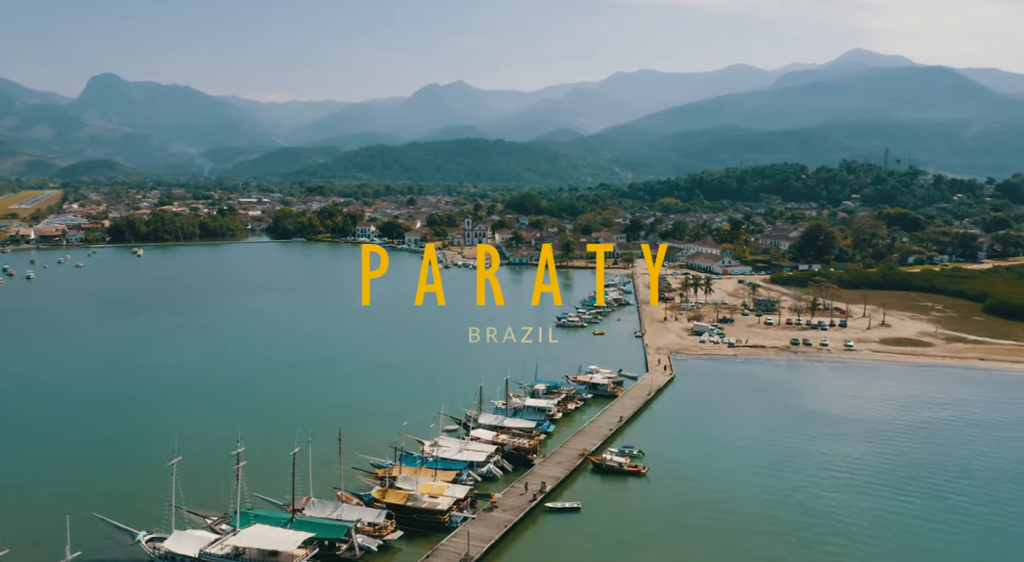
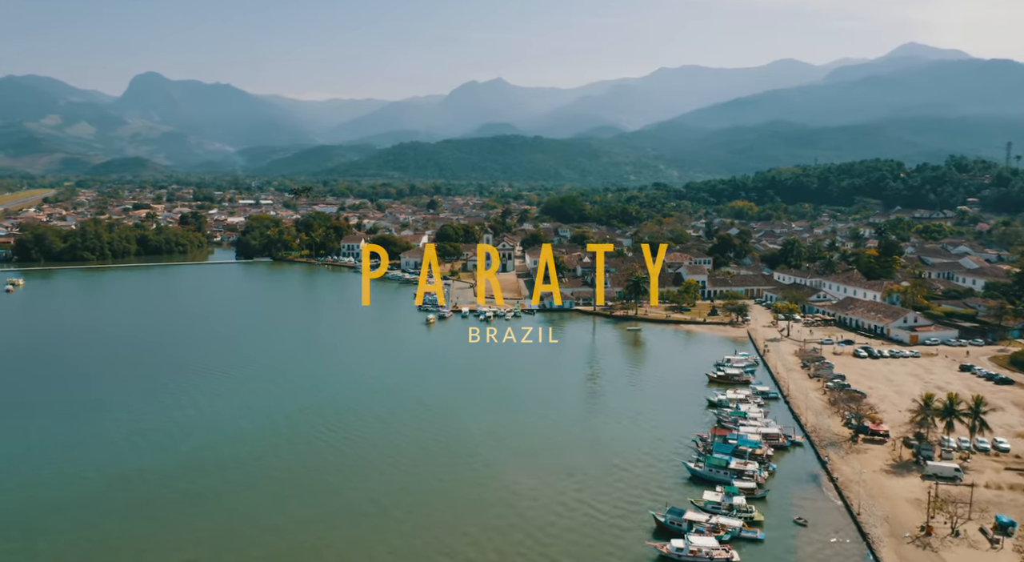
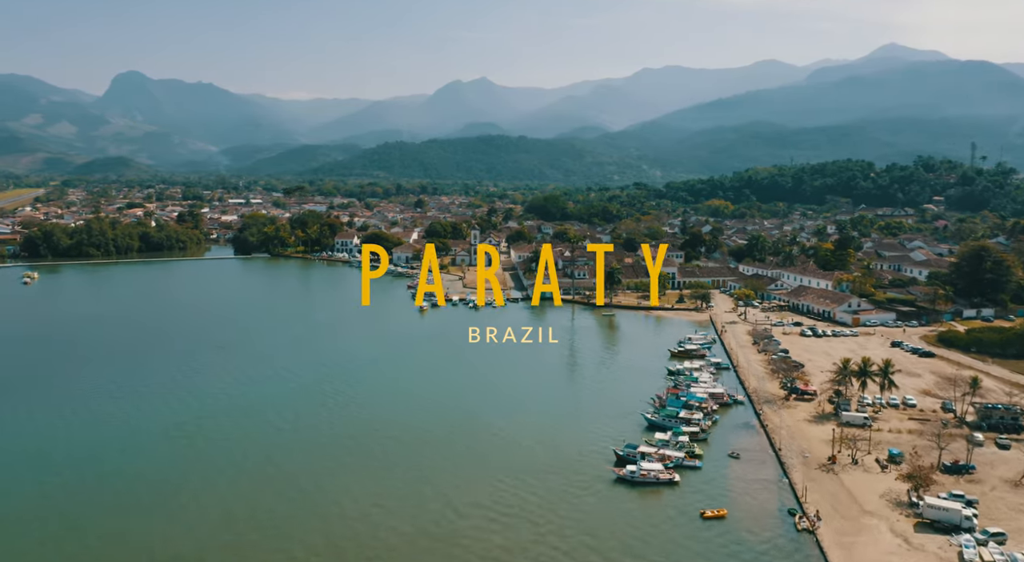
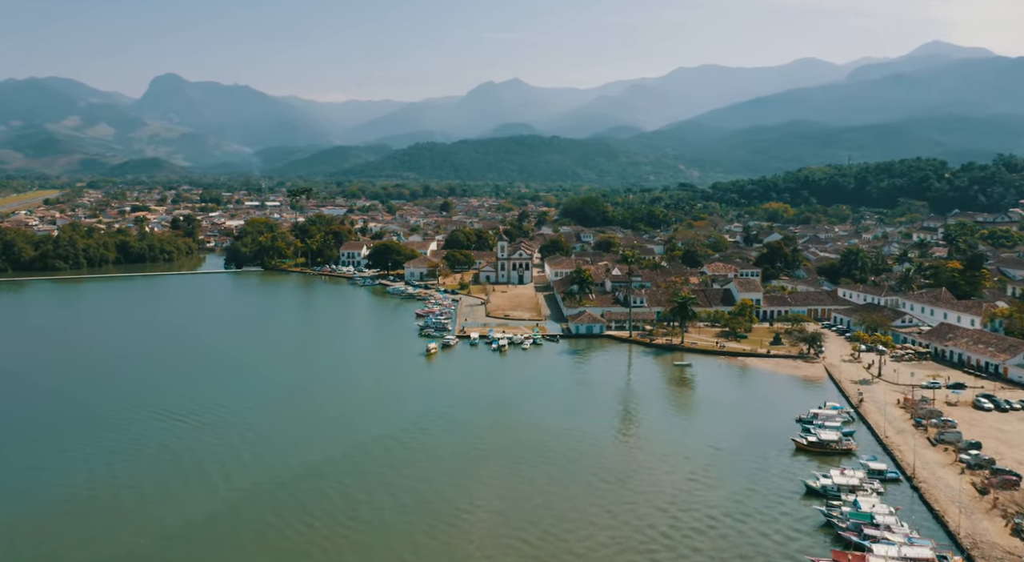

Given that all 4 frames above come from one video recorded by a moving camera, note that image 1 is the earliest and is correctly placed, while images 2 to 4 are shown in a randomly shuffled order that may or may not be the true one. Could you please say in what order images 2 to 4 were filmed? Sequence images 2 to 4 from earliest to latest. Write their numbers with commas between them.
3, 2, 4
